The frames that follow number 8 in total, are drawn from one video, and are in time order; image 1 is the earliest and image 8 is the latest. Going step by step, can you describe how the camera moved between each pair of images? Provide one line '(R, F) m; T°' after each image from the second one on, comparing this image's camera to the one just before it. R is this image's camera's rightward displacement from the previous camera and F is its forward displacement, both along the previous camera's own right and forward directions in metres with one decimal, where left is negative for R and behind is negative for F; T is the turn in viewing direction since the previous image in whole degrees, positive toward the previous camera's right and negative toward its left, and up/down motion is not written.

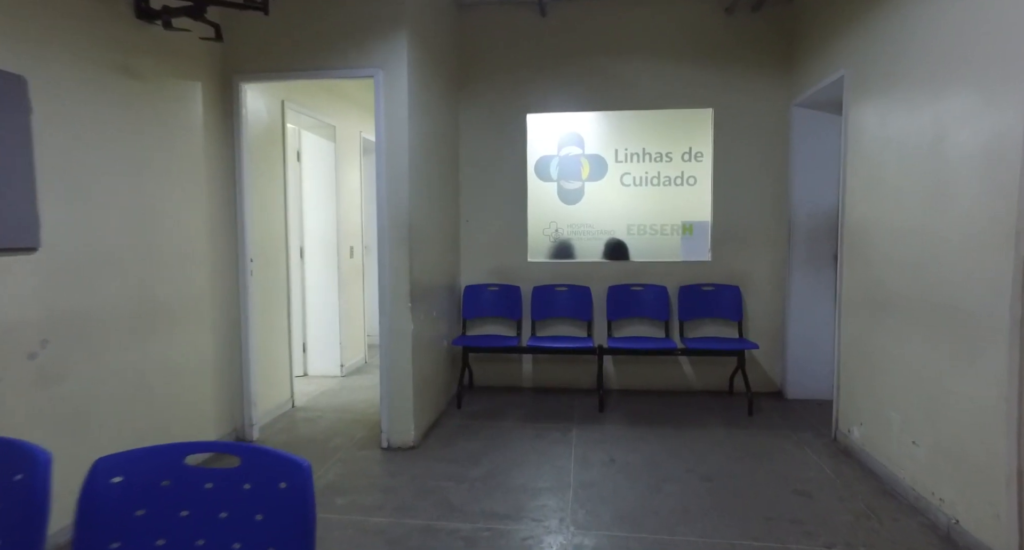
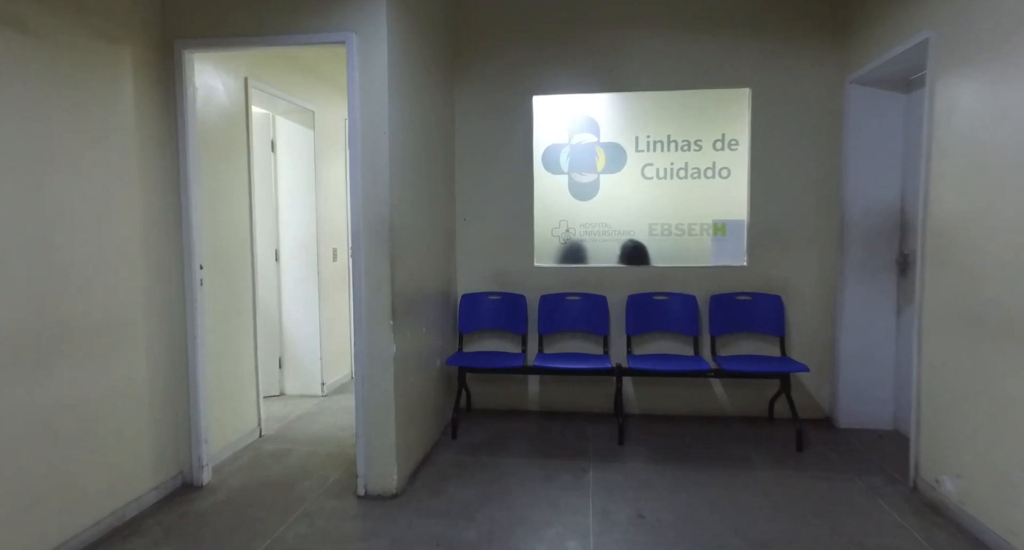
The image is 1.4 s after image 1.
(0.0, +0.5) m; 0°
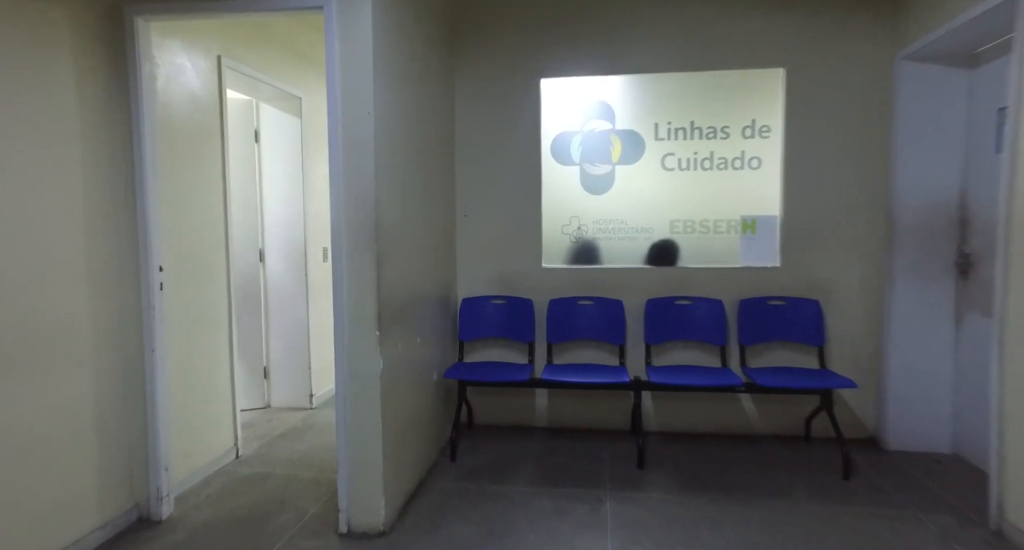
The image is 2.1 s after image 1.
(0.0, +0.3) m; -1°
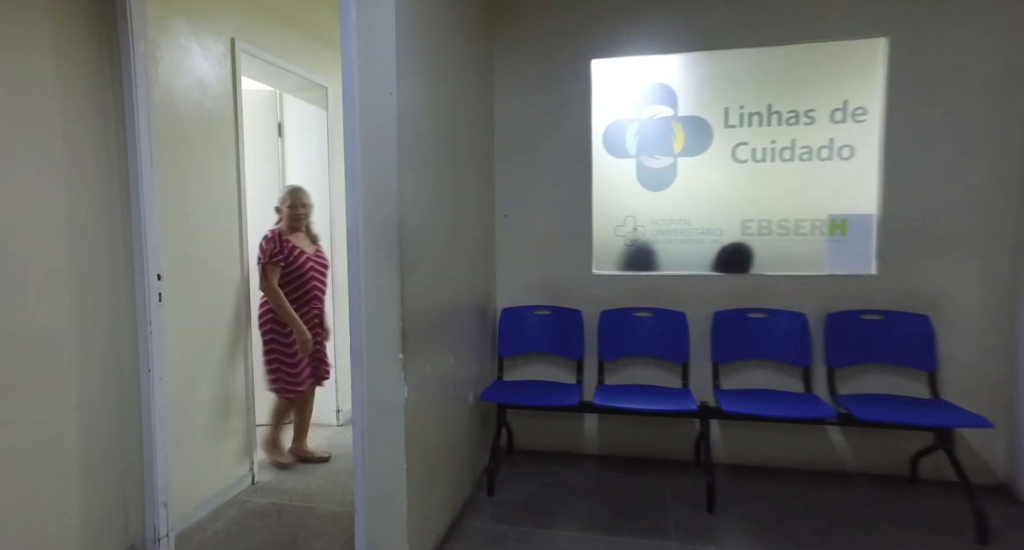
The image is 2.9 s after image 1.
(0.0, +0.4) m; -4°
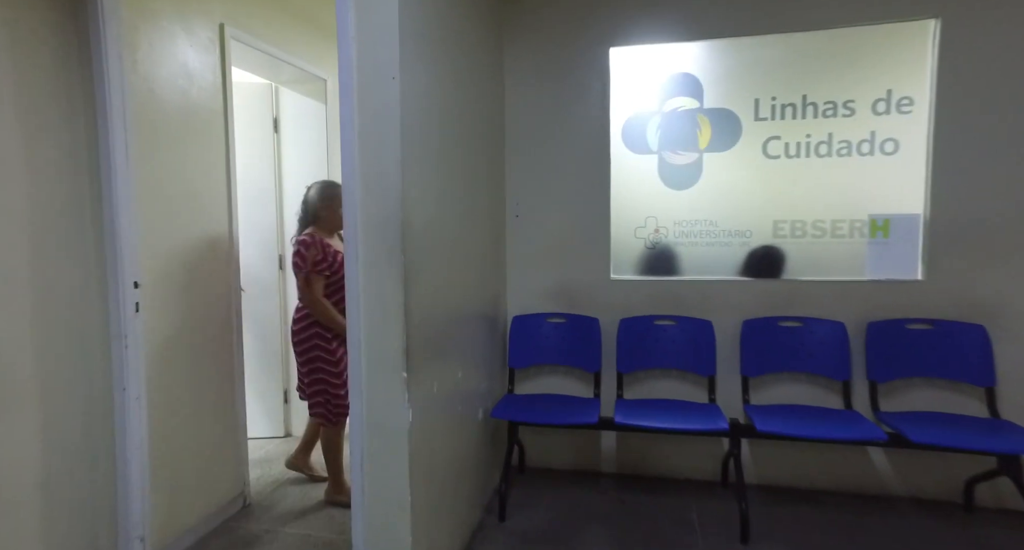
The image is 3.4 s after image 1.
(0.0, +0.2) m; 0°
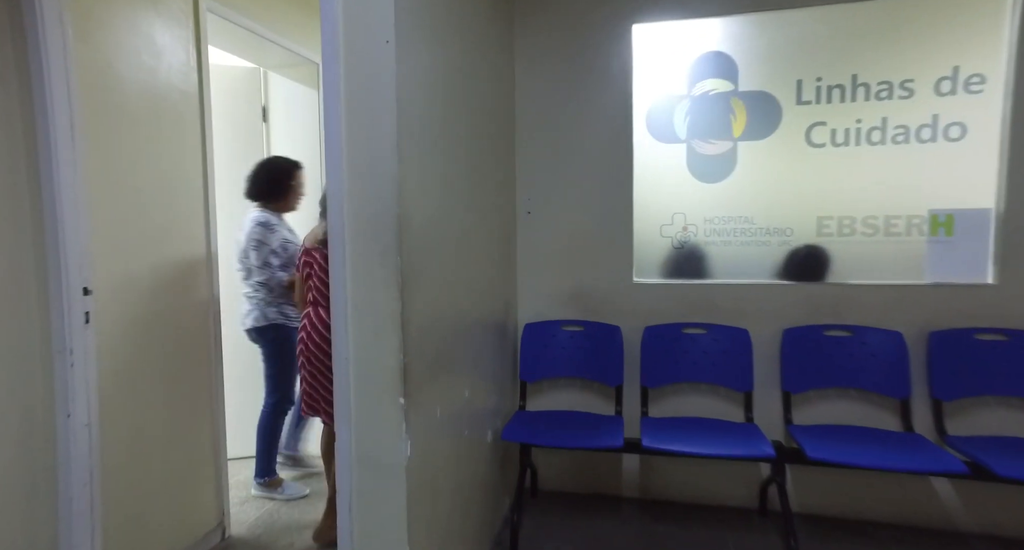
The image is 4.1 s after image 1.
(0.0, +0.3) m; 0°
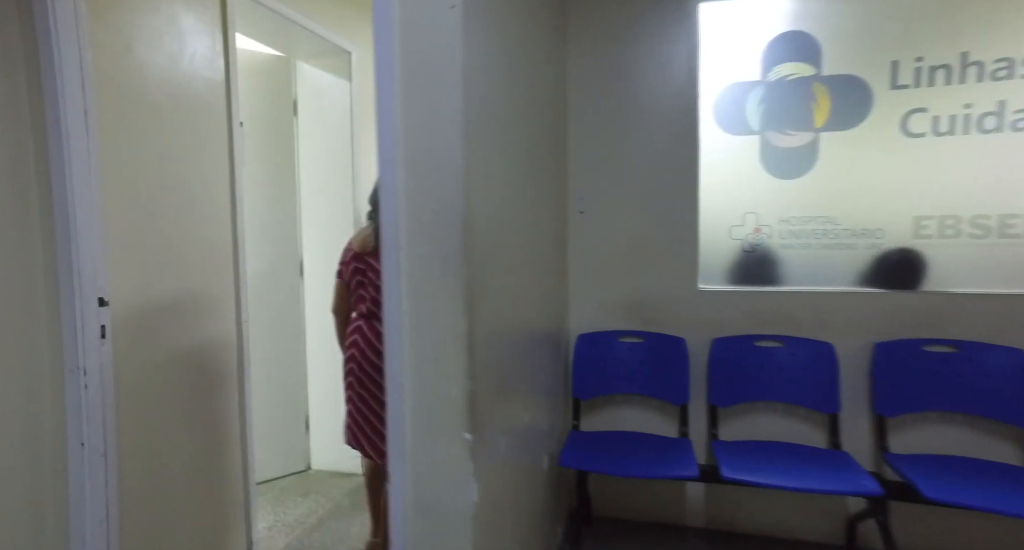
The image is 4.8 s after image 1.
(-0.1, +0.2) m; -2°
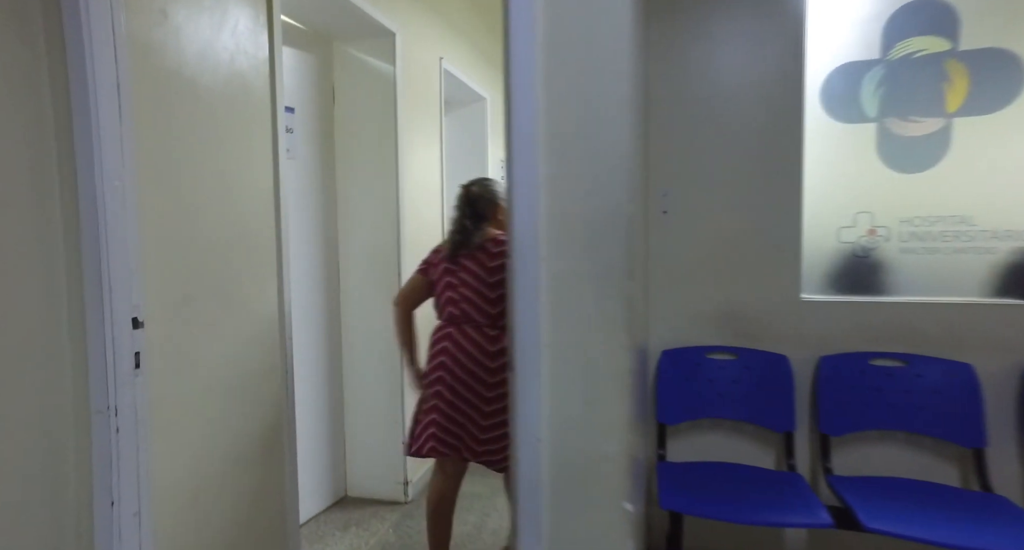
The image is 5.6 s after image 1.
(-0.3, +0.3) m; -1°
